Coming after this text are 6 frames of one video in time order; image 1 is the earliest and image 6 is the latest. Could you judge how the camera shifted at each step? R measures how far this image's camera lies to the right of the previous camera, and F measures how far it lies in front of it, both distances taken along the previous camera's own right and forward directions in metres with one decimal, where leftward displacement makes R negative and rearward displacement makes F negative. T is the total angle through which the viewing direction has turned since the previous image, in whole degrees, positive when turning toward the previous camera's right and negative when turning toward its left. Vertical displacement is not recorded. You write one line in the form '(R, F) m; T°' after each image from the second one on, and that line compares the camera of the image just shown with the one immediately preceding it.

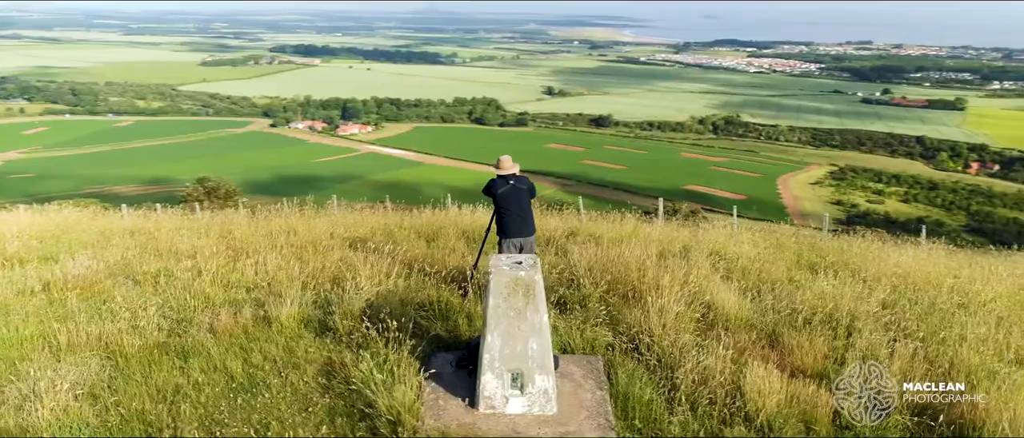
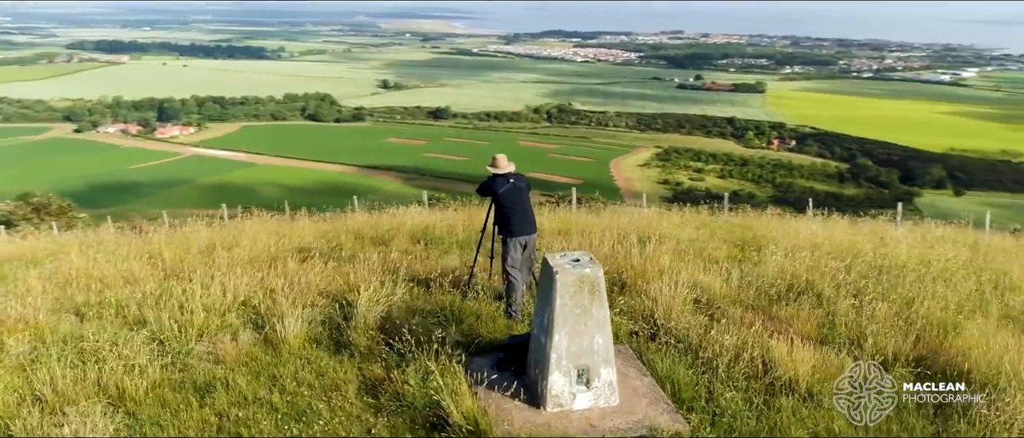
(-1.3, +0.1) m; +12°
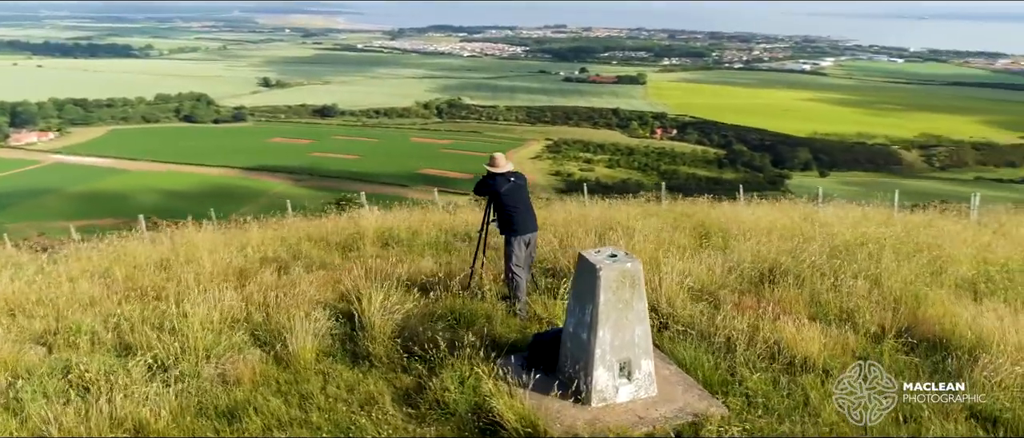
(-0.9, +0.1) m; +8°
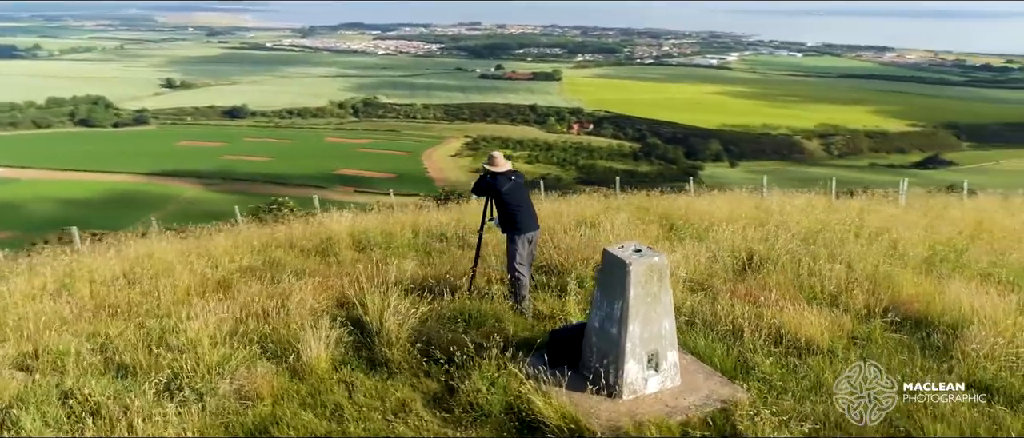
(-0.7, 0.0) m; +6°
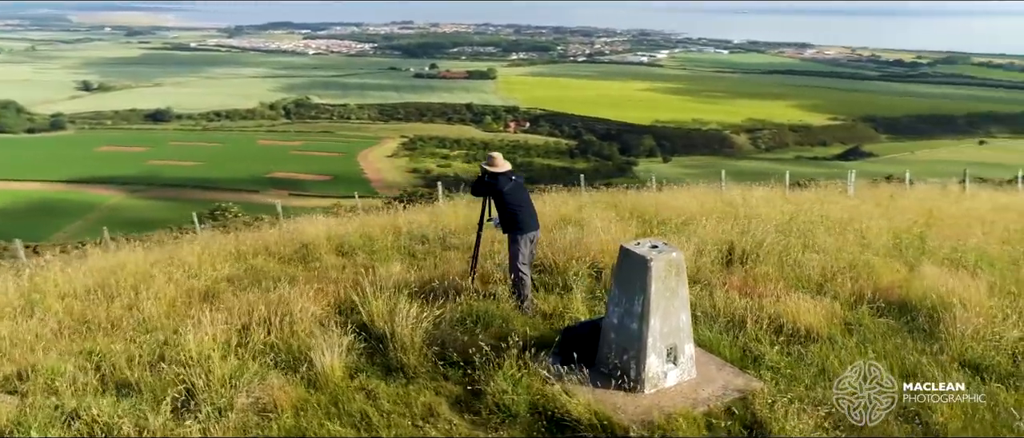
(-0.5, 0.0) m; +5°
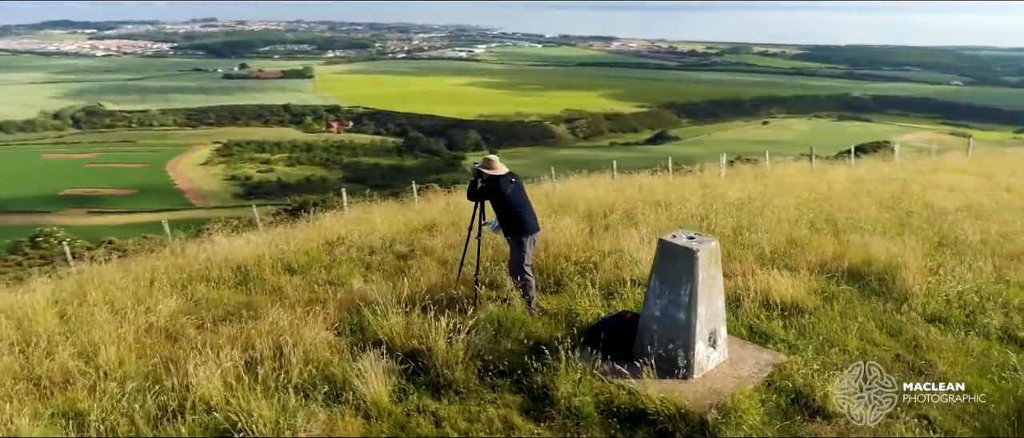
(-1.4, +0.2) m; +14°
